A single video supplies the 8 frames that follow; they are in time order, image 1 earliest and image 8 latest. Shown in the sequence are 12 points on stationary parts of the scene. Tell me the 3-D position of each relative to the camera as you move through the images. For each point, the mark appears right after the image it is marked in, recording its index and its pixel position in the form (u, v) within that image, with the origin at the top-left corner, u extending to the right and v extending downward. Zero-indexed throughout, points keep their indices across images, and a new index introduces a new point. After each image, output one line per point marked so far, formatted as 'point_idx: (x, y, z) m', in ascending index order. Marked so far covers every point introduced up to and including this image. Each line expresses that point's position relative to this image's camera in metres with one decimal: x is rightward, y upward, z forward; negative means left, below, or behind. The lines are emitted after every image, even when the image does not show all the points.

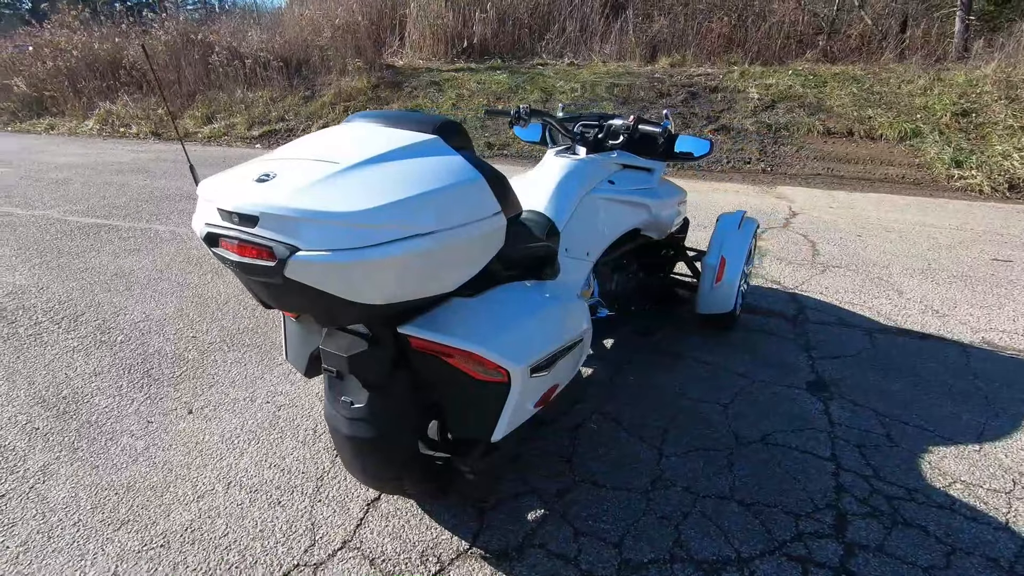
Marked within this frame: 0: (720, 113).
0: (+4.4, +3.7, +11.3) m
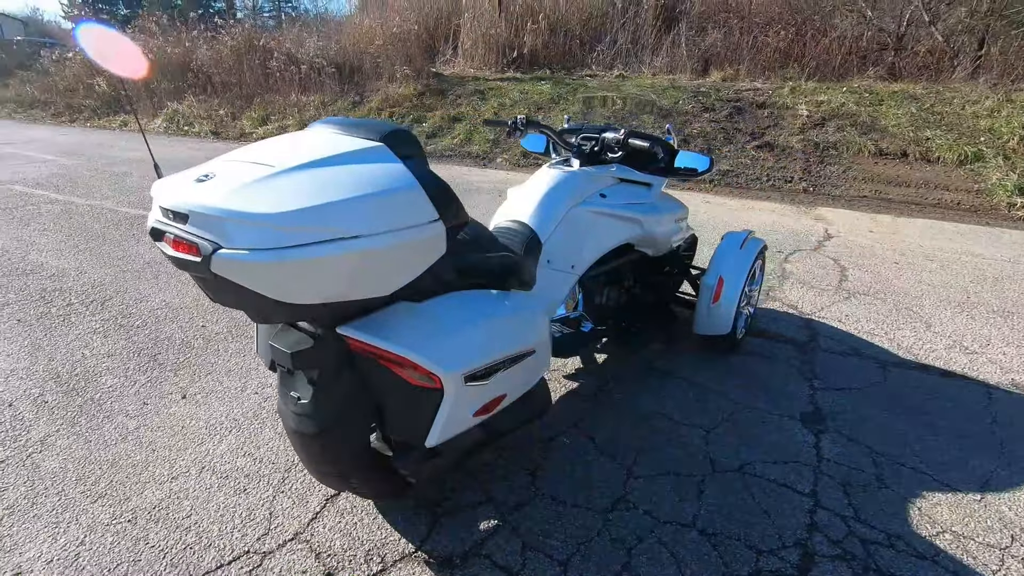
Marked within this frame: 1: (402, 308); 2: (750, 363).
0: (+5.1, +3.2, +10.9) m
1: (-0.4, -0.1, +2.0) m
2: (+1.7, -0.5, +3.8) m
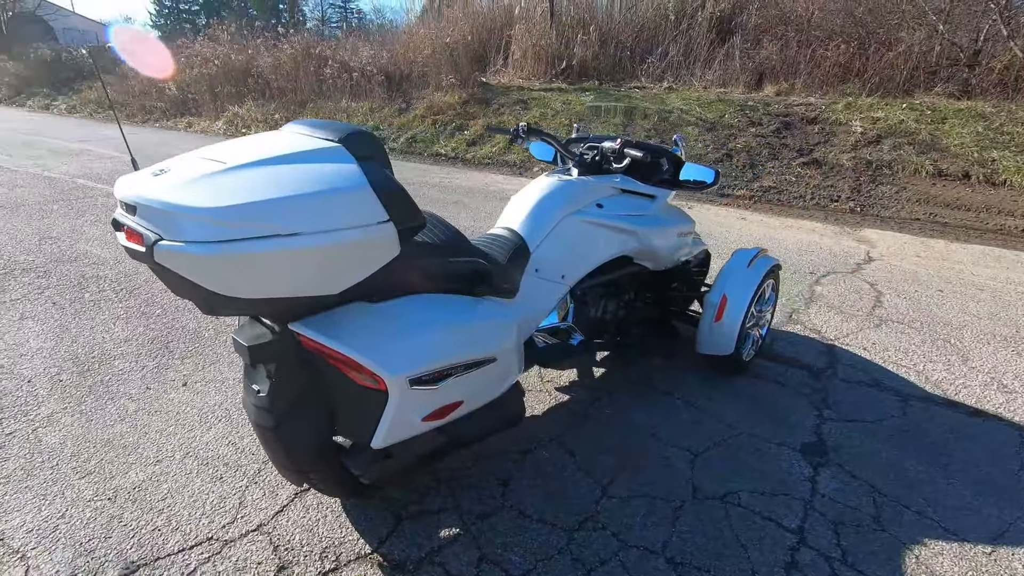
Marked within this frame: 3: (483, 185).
0: (+5.9, +2.8, +10.5) m
1: (-0.6, -0.1, +2.0) m
2: (+1.6, -0.7, +3.6) m
3: (-0.5, +1.8, +9.4) m
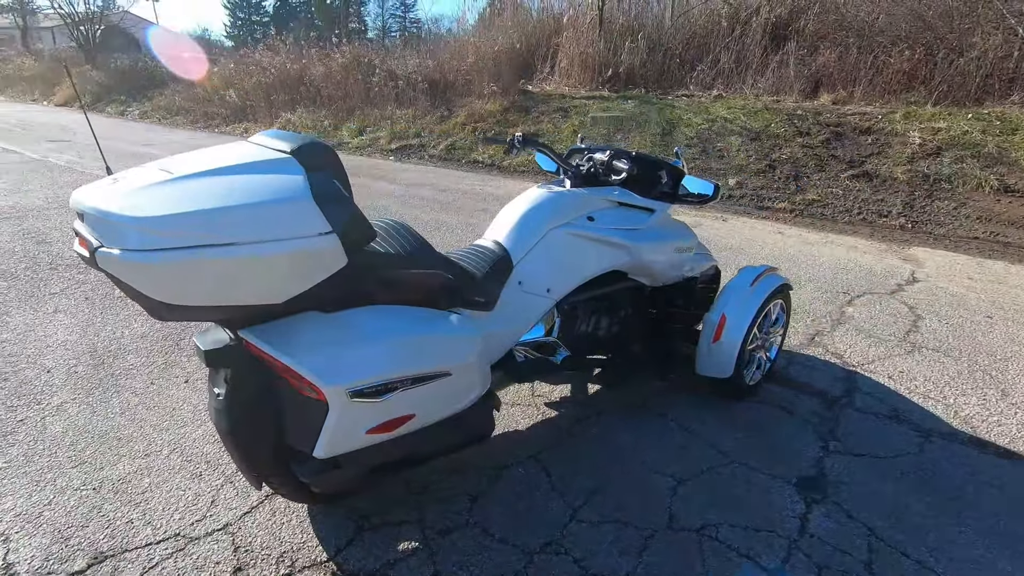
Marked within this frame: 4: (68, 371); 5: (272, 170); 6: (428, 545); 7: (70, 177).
0: (+6.5, +2.4, +9.9) m
1: (-0.8, -0.1, +2.0) m
2: (+1.6, -0.8, +3.4) m
3: (0.0, +1.7, +9.4) m
4: (-2.9, -0.5, +3.6) m
5: (-0.8, +0.4, +1.8) m
6: (-0.4, -1.1, +2.4) m
7: (-7.8, +2.0, +9.6) m
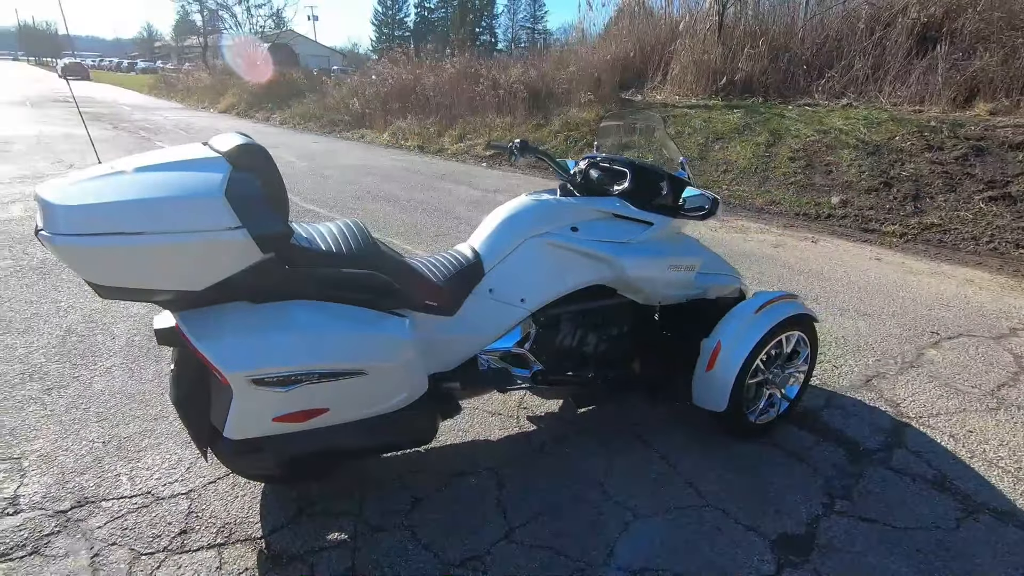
0: (+7.8, +1.7, +8.4) m
1: (-1.1, -0.1, +2.1) m
2: (+1.4, -0.9, +3.0) m
3: (+1.3, +1.5, +9.2) m
4: (-2.9, -0.4, +4.1) m
5: (-1.1, +0.4, +2.0) m
6: (-0.7, -1.1, +2.4) m
7: (-6.2, +2.4, +11.1) m
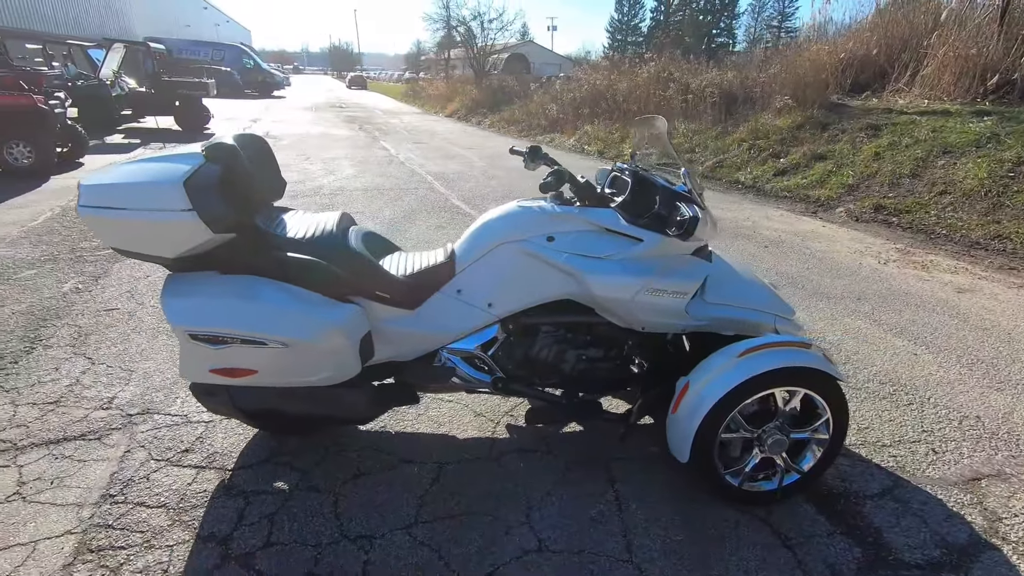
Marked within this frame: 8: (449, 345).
0: (+9.3, +0.6, +5.2) m
1: (-1.4, +0.1, +2.6) m
2: (+1.1, -1.1, +2.5) m
3: (+3.5, +1.1, +8.3) m
4: (-2.5, -0.1, +5.1) m
5: (-1.5, +0.6, +2.5) m
6: (-1.1, -1.0, +2.7) m
7: (-2.6, +2.8, +12.8) m
8: (-0.3, -0.3, +2.9) m
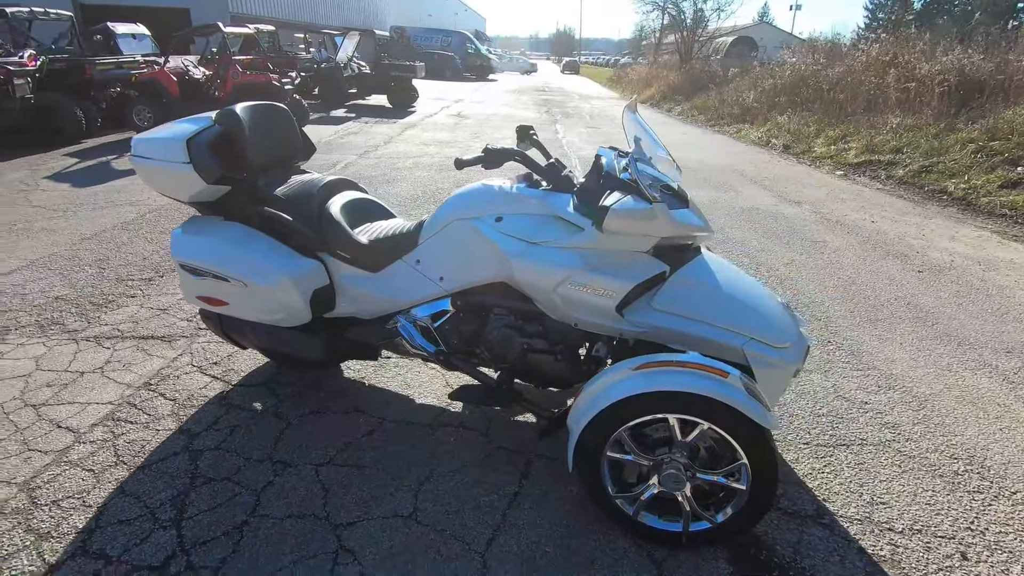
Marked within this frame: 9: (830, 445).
0: (+9.2, -0.7, +1.9) m
1: (-1.7, +0.4, +3.1) m
2: (+0.5, -1.1, +2.3) m
3: (+5.0, +0.7, +6.7) m
4: (-1.8, +0.4, +5.8) m
5: (-1.7, +0.9, +3.0) m
6: (-1.5, -0.7, +3.2) m
7: (+1.1, +3.3, +12.9) m
8: (-0.6, -0.1, +3.0) m
9: (+1.8, -0.9, +3.0) m
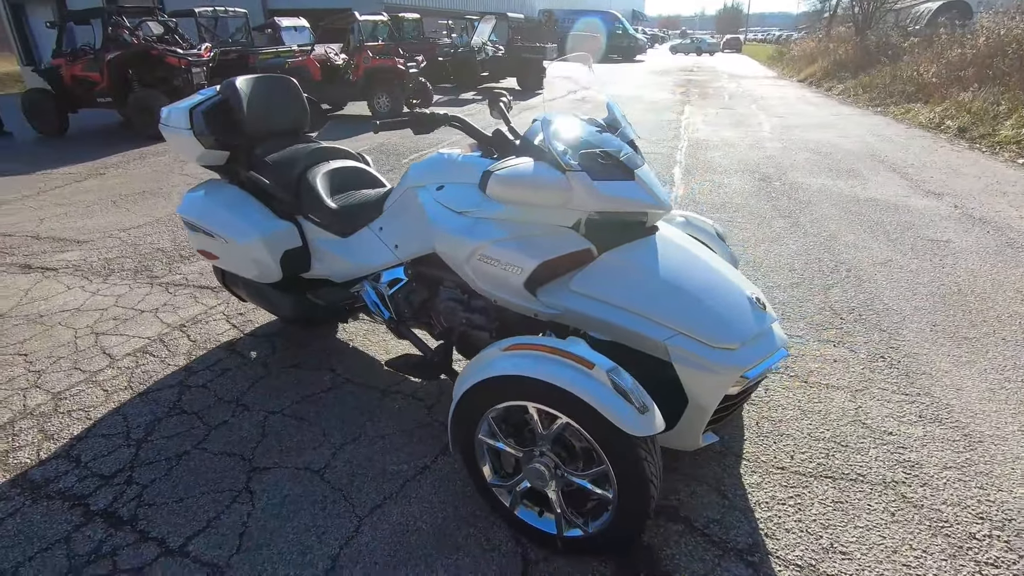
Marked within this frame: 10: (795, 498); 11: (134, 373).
0: (+8.3, -1.3, -0.5) m
1: (-1.8, +0.7, +3.4) m
2: (-0.1, -1.0, +2.1) m
3: (+5.6, +0.5, +5.2) m
4: (-1.2, +0.7, +6.1) m
5: (-1.8, +1.2, +3.3) m
6: (-1.7, -0.5, +3.5) m
7: (+3.5, +3.5, +12.1) m
8: (-0.8, +0.1, +3.1) m
9: (+1.4, -0.9, +2.5) m
10: (+1.2, -0.9, +2.4) m
11: (-2.4, -0.5, +3.4) m
